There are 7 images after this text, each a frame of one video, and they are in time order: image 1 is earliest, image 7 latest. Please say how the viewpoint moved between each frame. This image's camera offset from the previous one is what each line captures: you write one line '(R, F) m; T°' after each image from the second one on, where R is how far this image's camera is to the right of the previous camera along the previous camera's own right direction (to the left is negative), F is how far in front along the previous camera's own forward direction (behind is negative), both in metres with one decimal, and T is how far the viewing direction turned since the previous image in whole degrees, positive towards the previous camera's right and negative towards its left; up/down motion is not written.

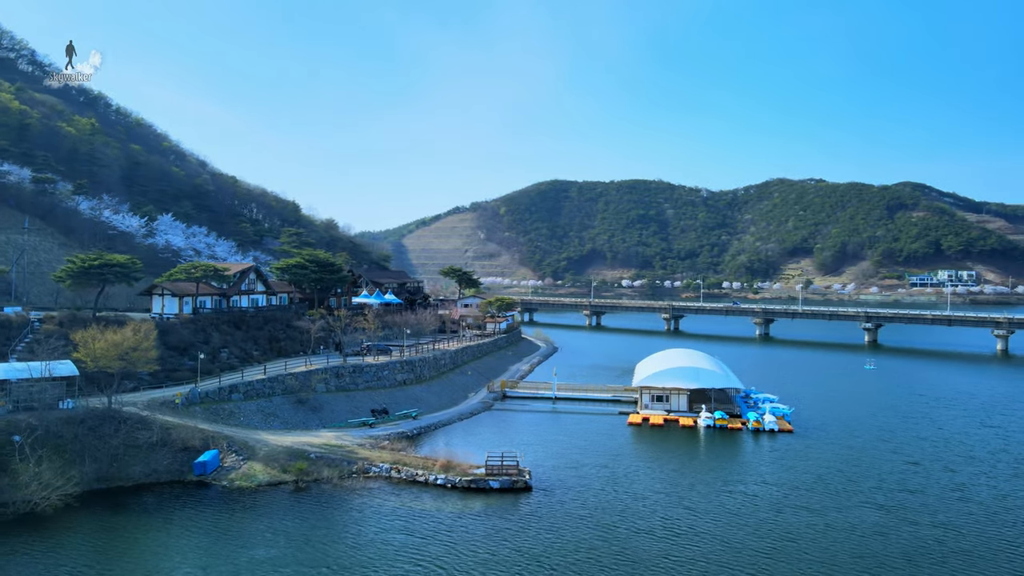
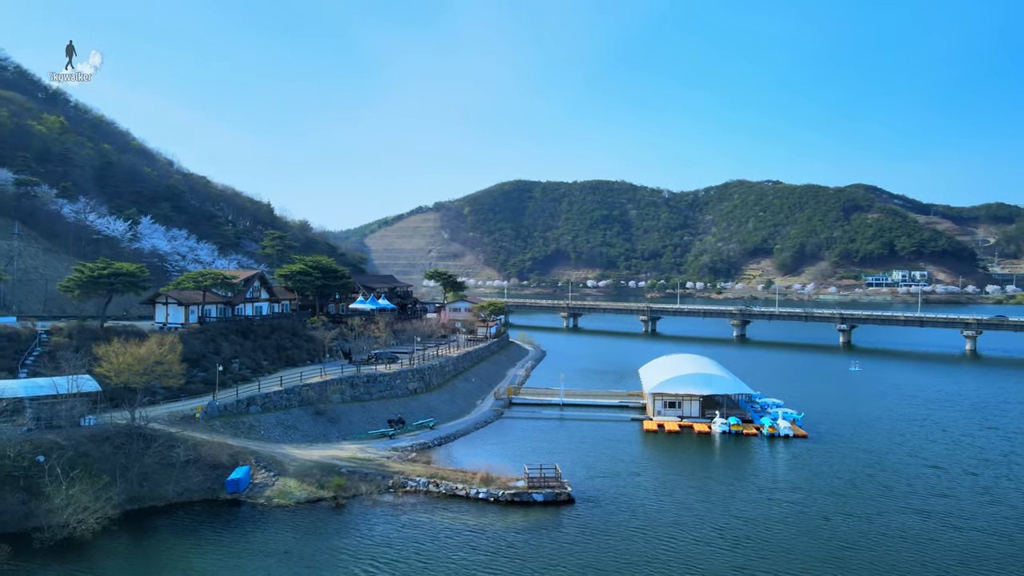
(-2.5, +0.2) m; +3°
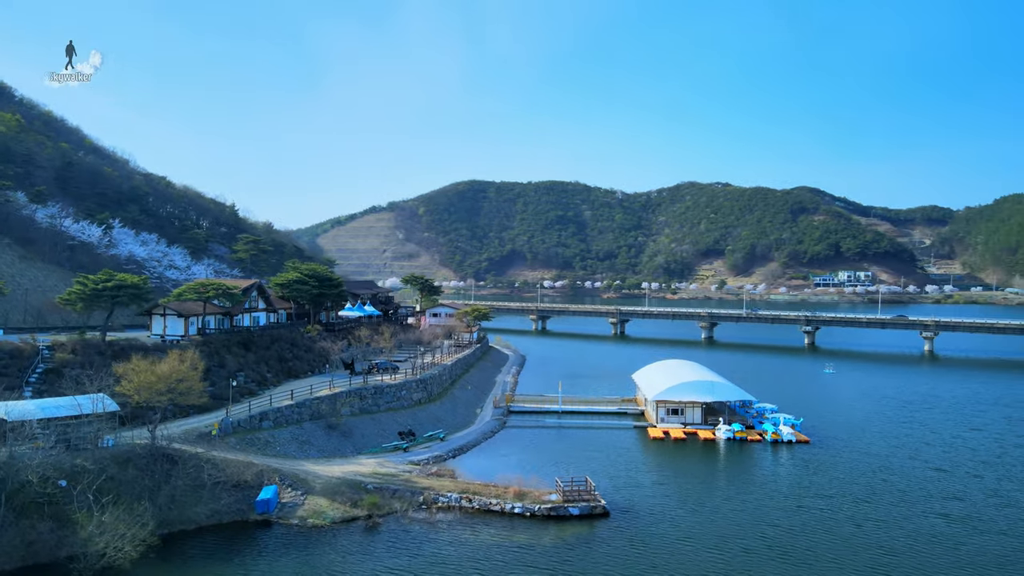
(-2.5, +0.1) m; +4°
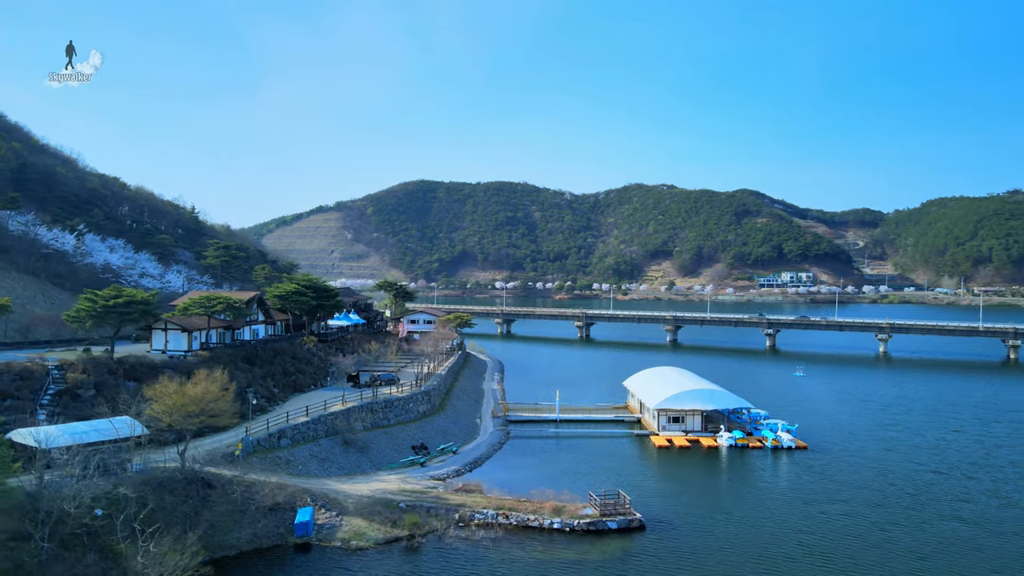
(-2.8, -0.1) m; +4°
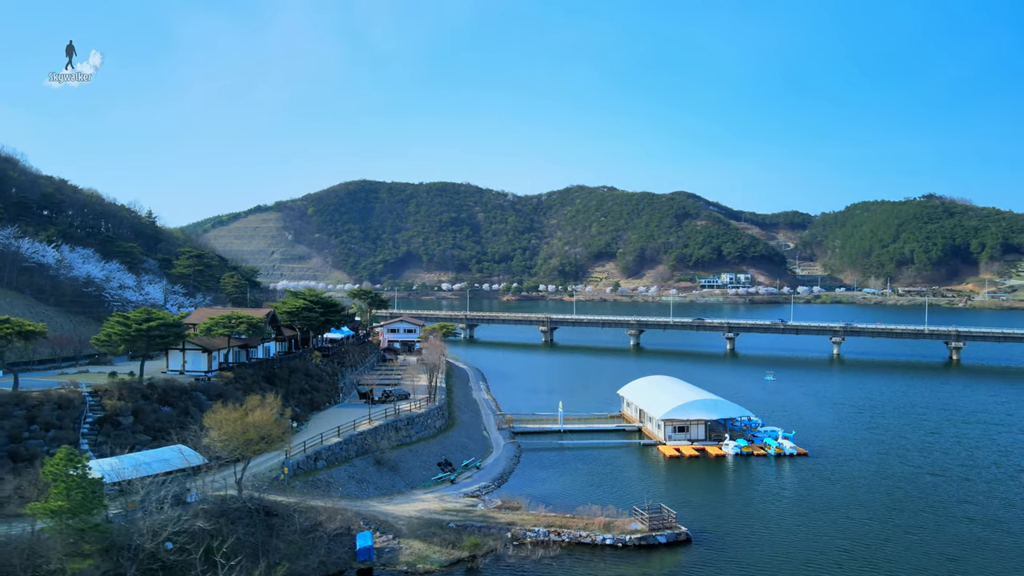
(-3.6, -0.4) m; +5°
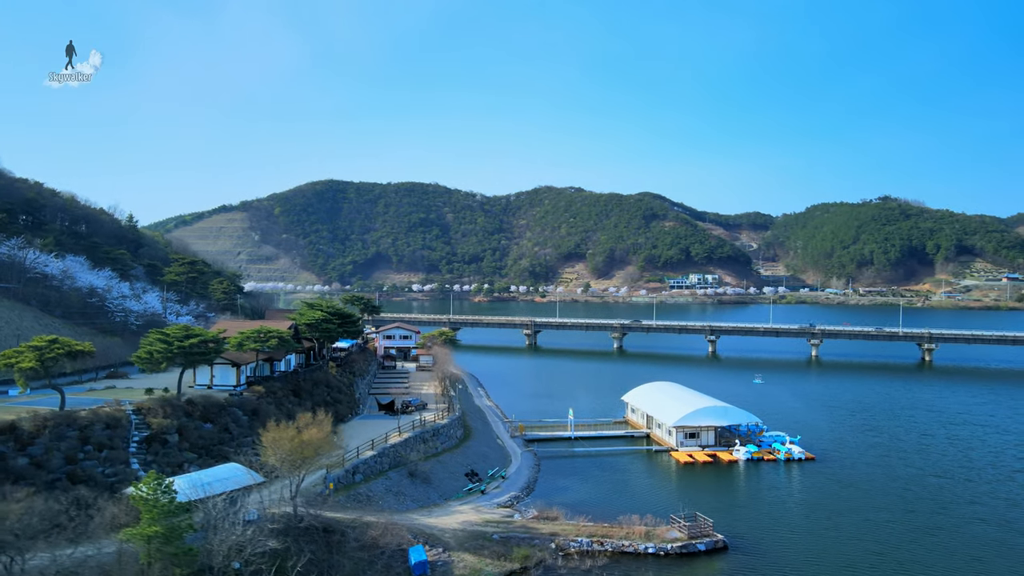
(-2.6, -0.5) m; +3°
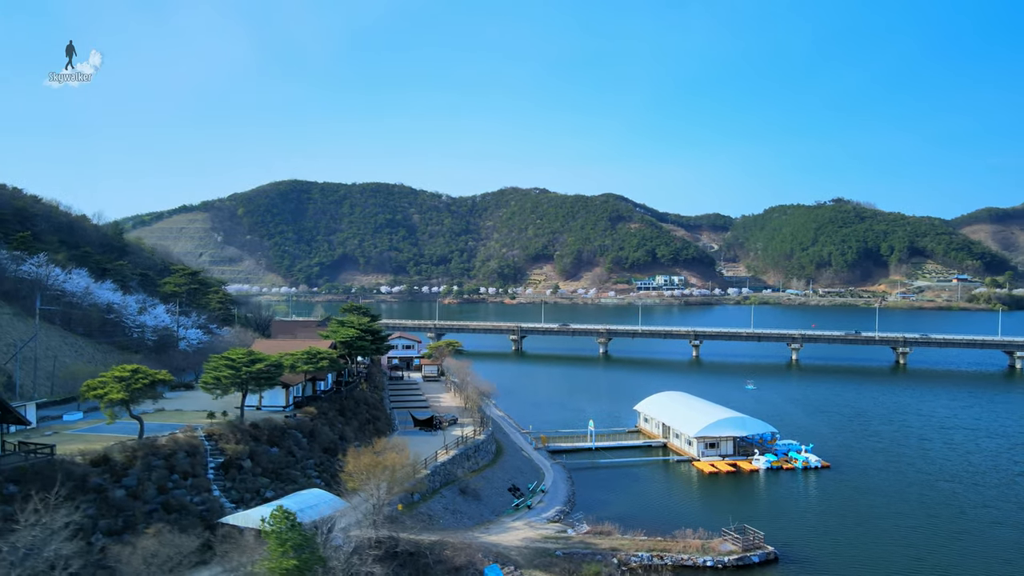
(-3.5, -0.7) m; +3°
